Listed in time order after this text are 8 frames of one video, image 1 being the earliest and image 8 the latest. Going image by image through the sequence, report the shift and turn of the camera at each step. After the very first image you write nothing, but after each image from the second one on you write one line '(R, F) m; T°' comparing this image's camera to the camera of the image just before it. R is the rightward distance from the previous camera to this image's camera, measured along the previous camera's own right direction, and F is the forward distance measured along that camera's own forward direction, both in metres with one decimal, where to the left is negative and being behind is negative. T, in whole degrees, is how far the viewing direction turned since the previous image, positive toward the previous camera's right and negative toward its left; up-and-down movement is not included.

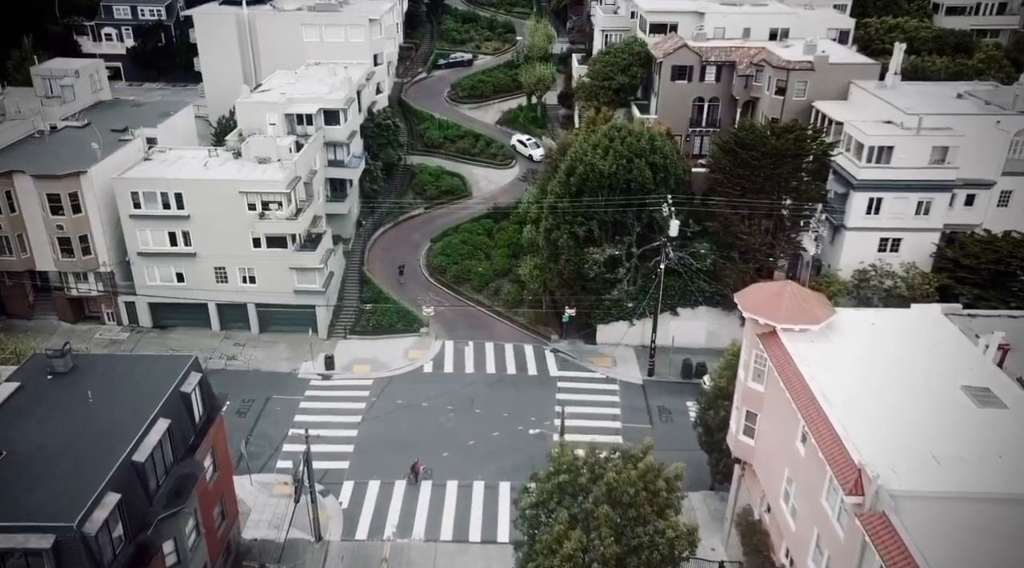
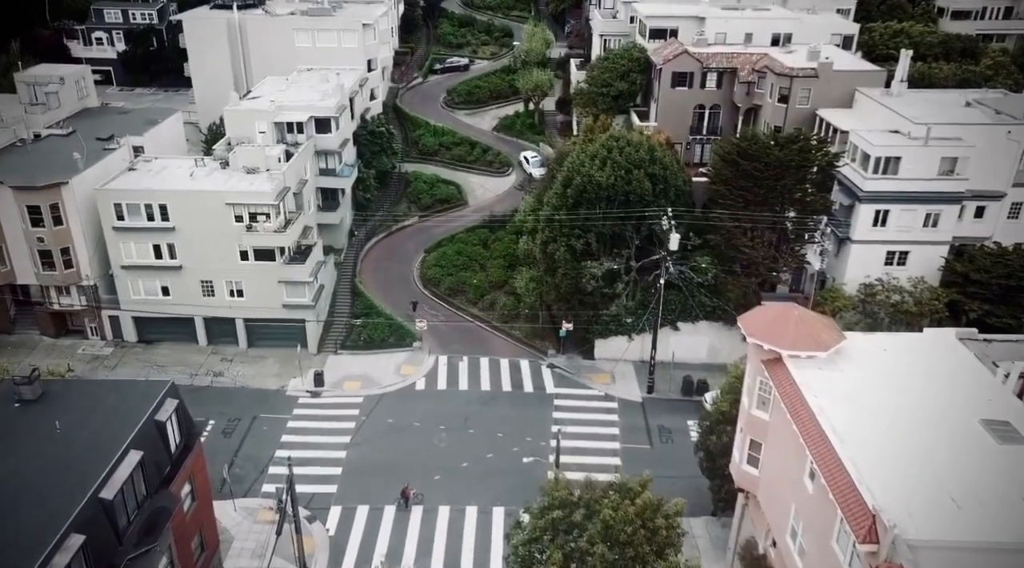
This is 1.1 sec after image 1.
(+0.3, +1.5) m; 0°
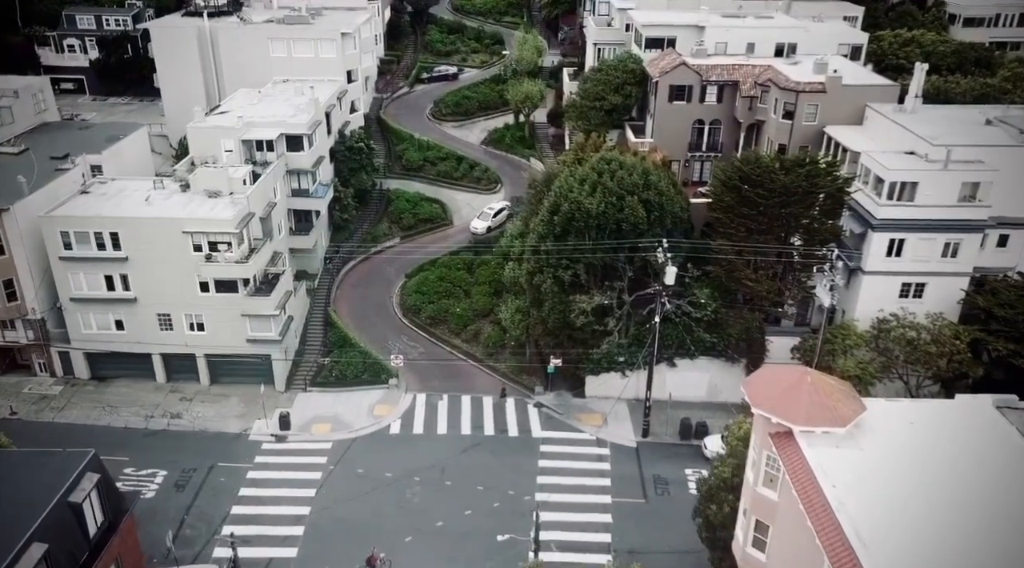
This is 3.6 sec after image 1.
(+0.9, +3.9) m; 0°
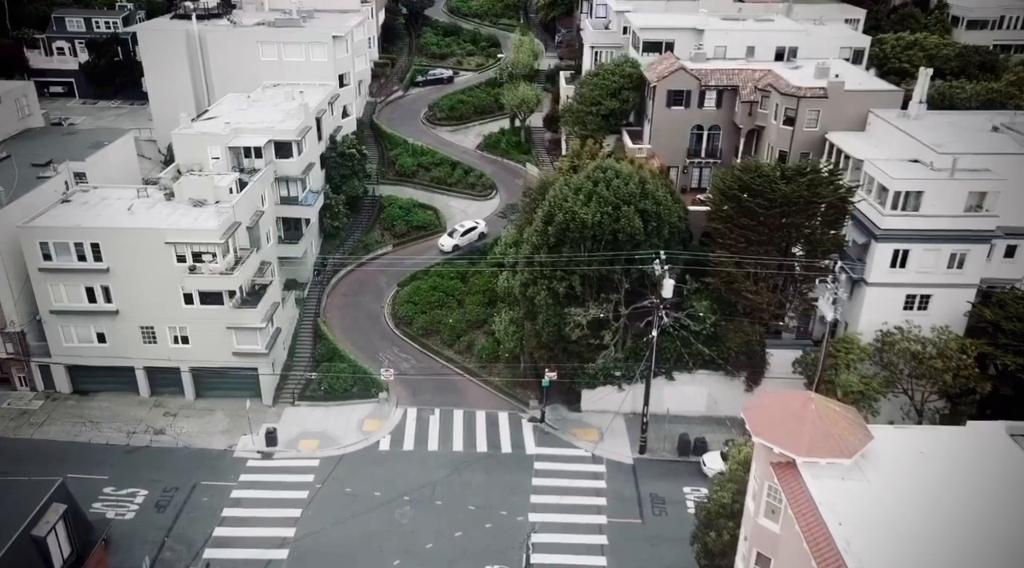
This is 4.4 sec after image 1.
(+0.4, +1.3) m; 0°
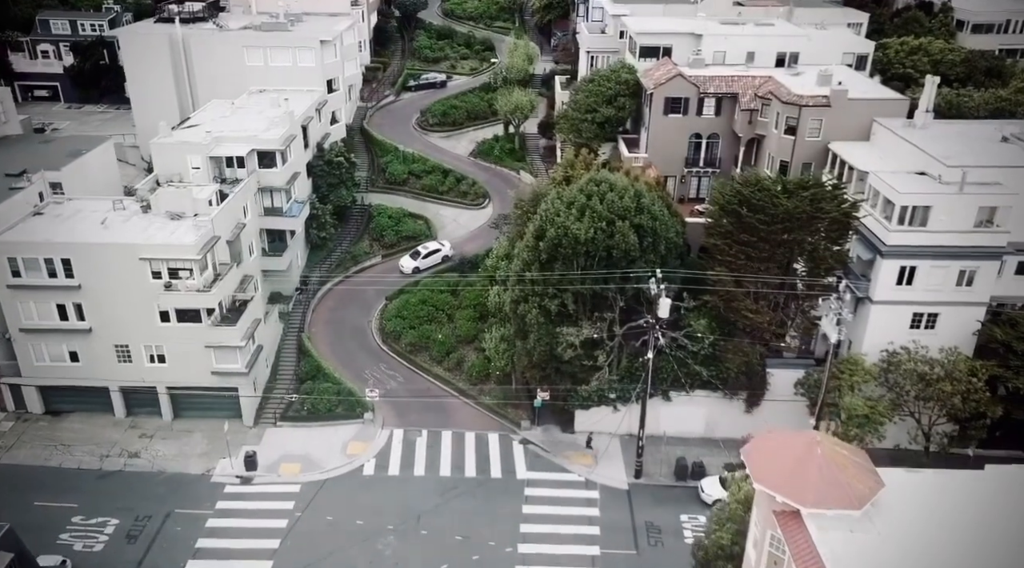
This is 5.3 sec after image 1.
(+0.5, +1.8) m; 0°
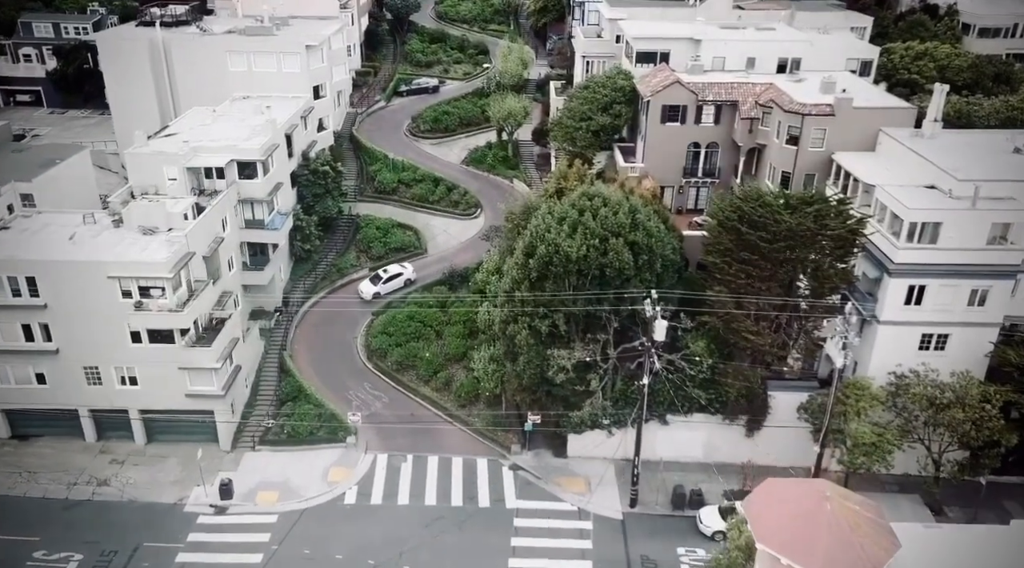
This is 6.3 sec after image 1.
(+0.5, +2.0) m; 0°
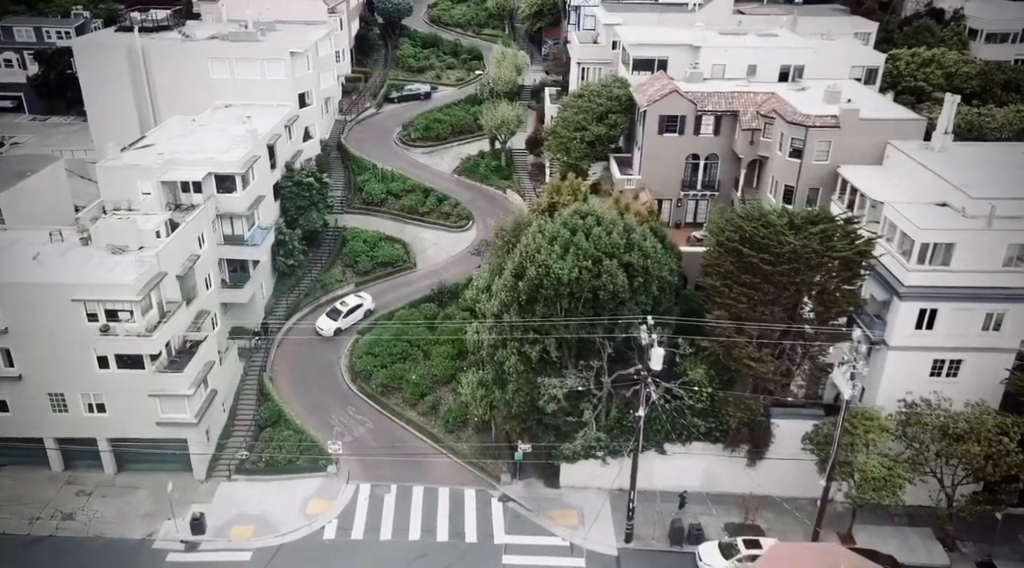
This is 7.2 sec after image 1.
(+0.5, +2.1) m; 0°
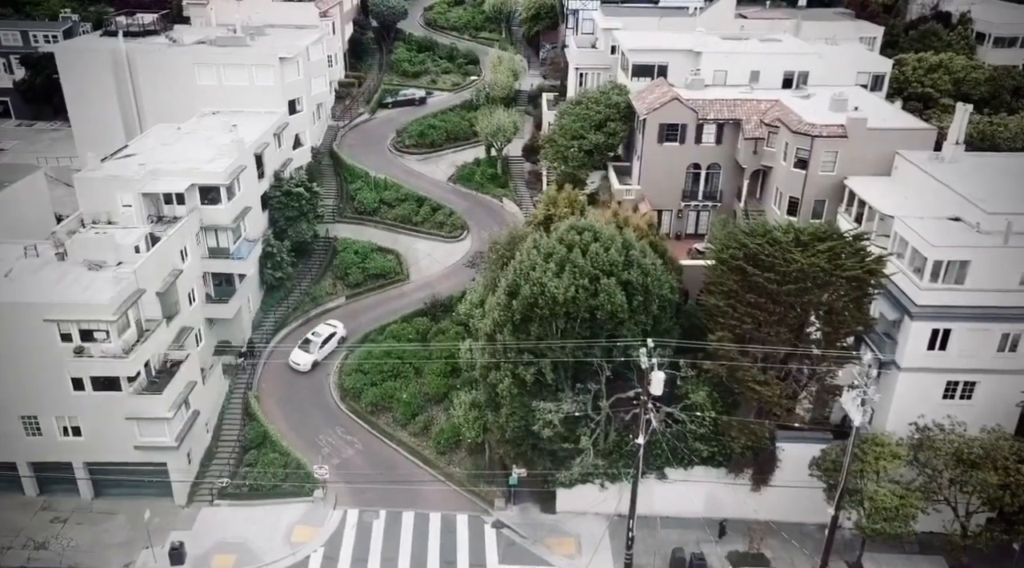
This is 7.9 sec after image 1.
(+0.3, +1.6) m; 0°
